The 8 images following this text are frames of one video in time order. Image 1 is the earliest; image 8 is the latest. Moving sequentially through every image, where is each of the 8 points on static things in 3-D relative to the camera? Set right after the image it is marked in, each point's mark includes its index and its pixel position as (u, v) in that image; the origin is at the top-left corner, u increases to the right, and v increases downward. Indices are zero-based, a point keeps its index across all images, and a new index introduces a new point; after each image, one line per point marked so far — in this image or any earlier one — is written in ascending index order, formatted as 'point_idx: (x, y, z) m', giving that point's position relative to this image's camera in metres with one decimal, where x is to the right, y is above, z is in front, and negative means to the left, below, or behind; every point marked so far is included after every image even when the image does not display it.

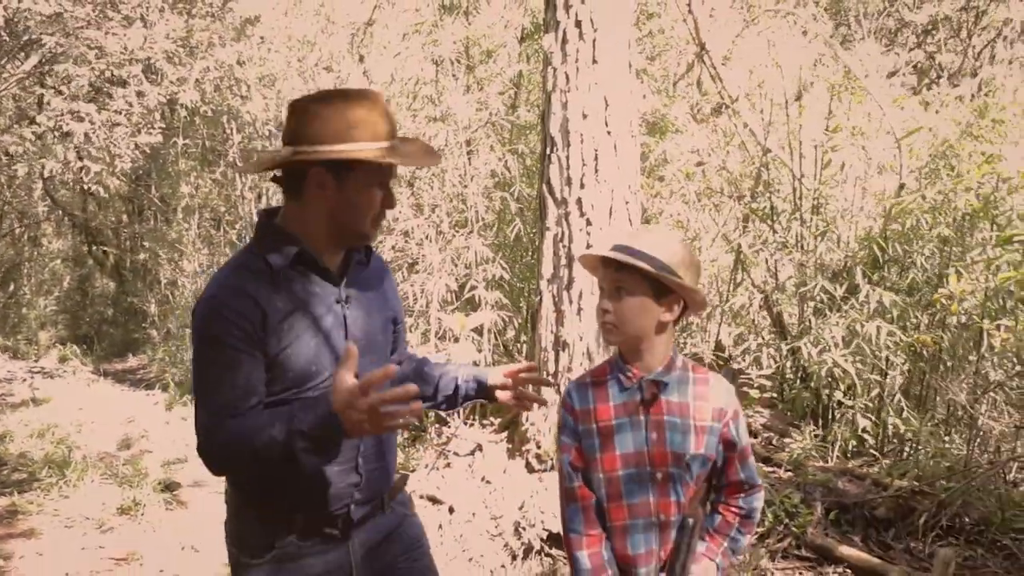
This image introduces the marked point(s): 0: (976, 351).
0: (+2.3, -0.3, +4.3) m
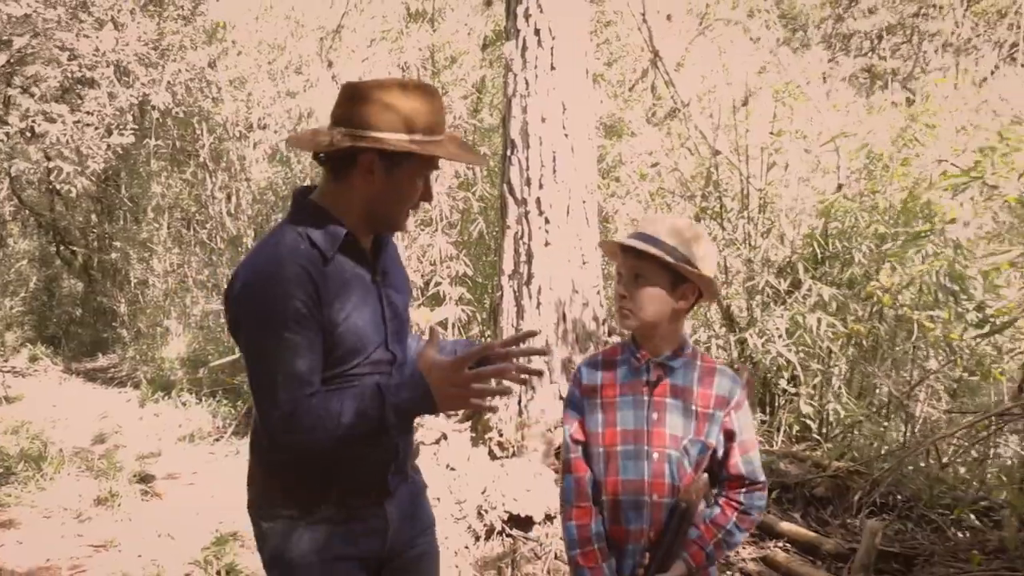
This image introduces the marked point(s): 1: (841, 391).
0: (+2.1, -0.3, +4.6) m
1: (+1.8, -0.6, +4.8) m
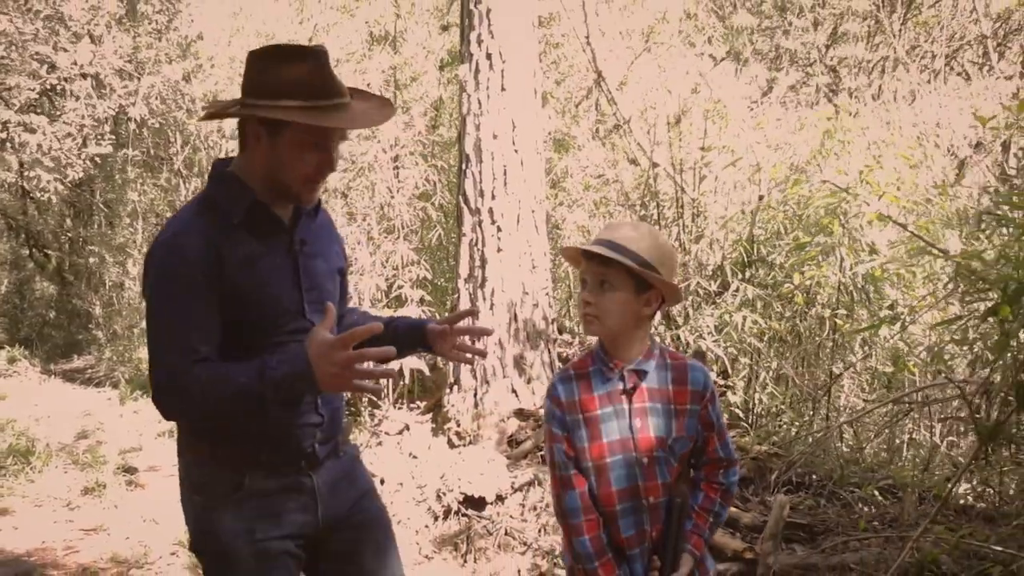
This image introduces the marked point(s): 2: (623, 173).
0: (+1.8, -0.3, +5.1) m
1: (+1.5, -0.6, +5.3) m
2: (+0.7, +0.8, +5.8) m
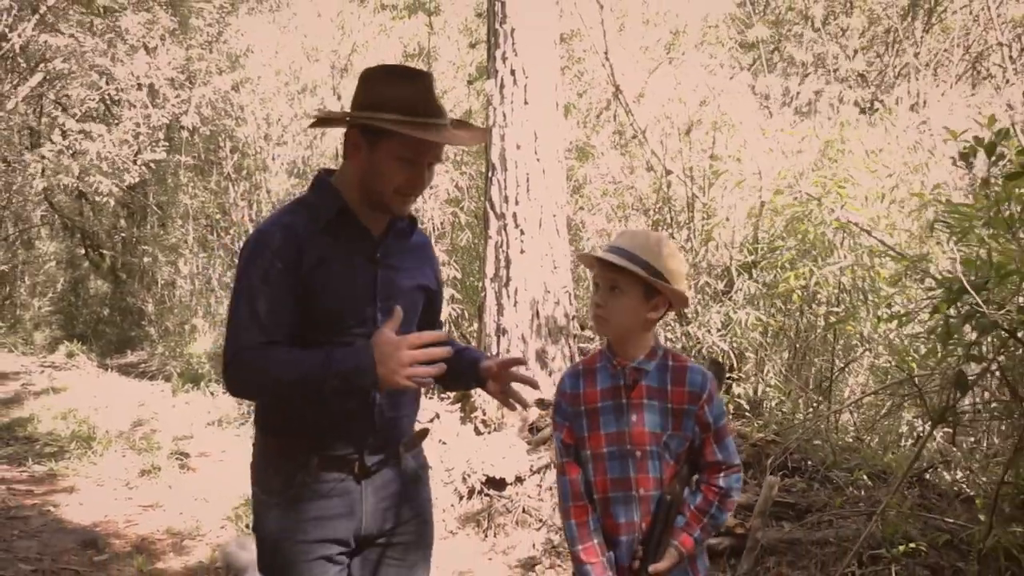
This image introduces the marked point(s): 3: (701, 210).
0: (+1.9, -0.3, +5.5) m
1: (+1.7, -0.6, +5.6) m
2: (+0.9, +0.8, +6.2) m
3: (+1.3, +0.5, +5.9) m
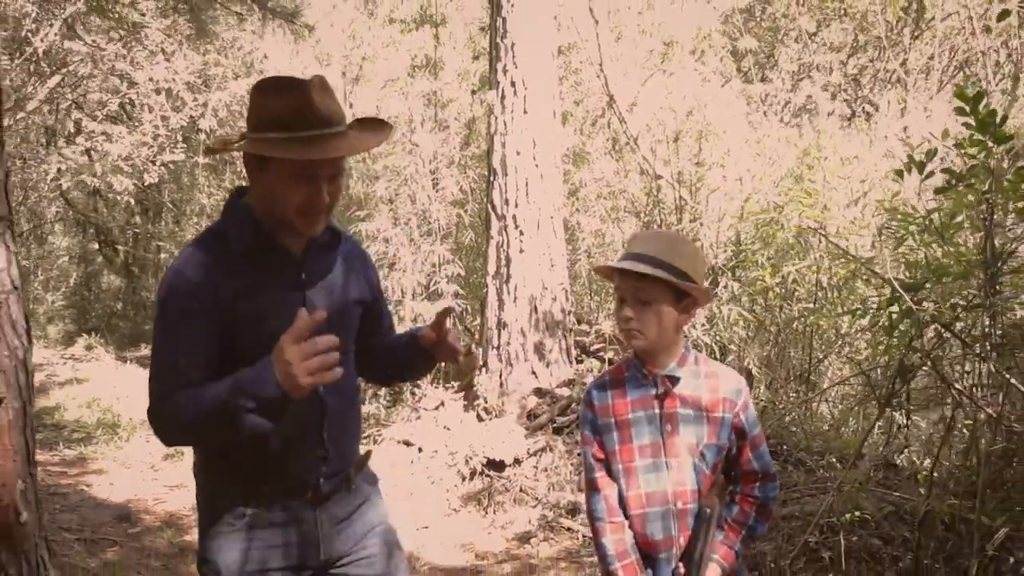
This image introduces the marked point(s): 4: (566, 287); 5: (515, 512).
0: (+1.9, -0.3, +5.9) m
1: (+1.7, -0.5, +6.1) m
2: (+0.9, +0.8, +6.6) m
3: (+1.3, +0.5, +6.3) m
4: (+0.4, 0.0, +6.5) m
5: (0.0, -1.4, +5.4) m
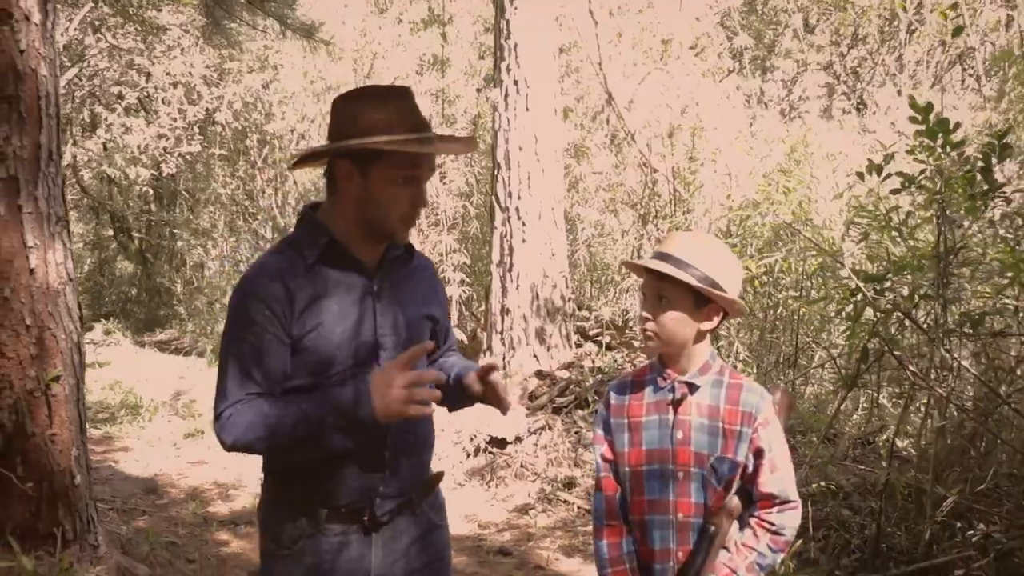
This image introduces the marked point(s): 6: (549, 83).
0: (+2.0, -0.2, +6.2) m
1: (+1.7, -0.5, +6.4) m
2: (+0.9, +0.9, +7.0) m
3: (+1.3, +0.6, +6.7) m
4: (+0.4, +0.1, +6.9) m
5: (0.0, -1.3, +5.8) m
6: (+0.3, +1.6, +6.8) m
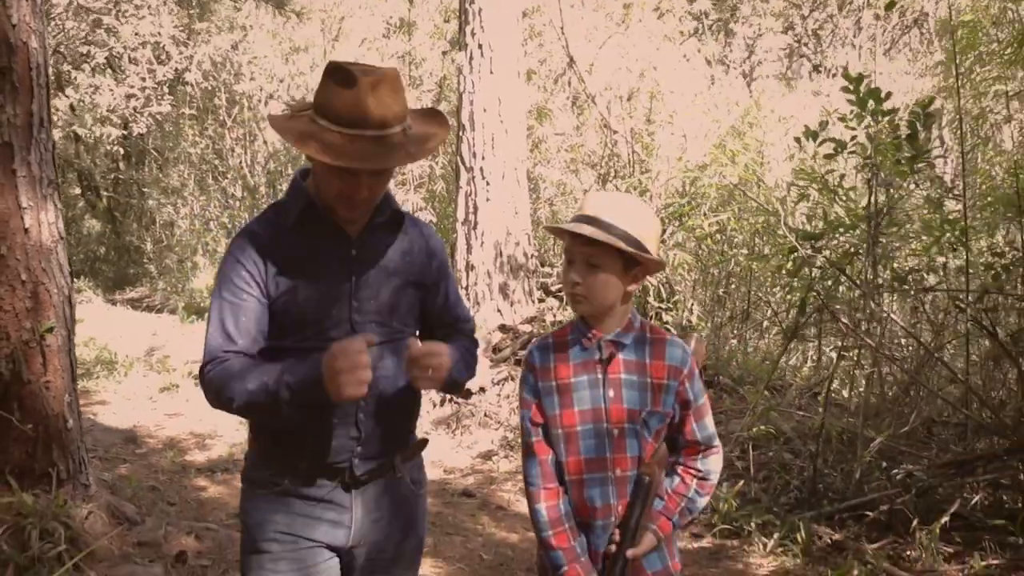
0: (+1.7, +0.1, +6.6) m
1: (+1.4, -0.1, +6.8) m
2: (+0.6, +1.2, +7.2) m
3: (+1.0, +1.0, +6.9) m
4: (+0.1, +0.4, +7.2) m
5: (-0.2, -1.0, +6.1) m
6: (0.0, +1.9, +7.0) m
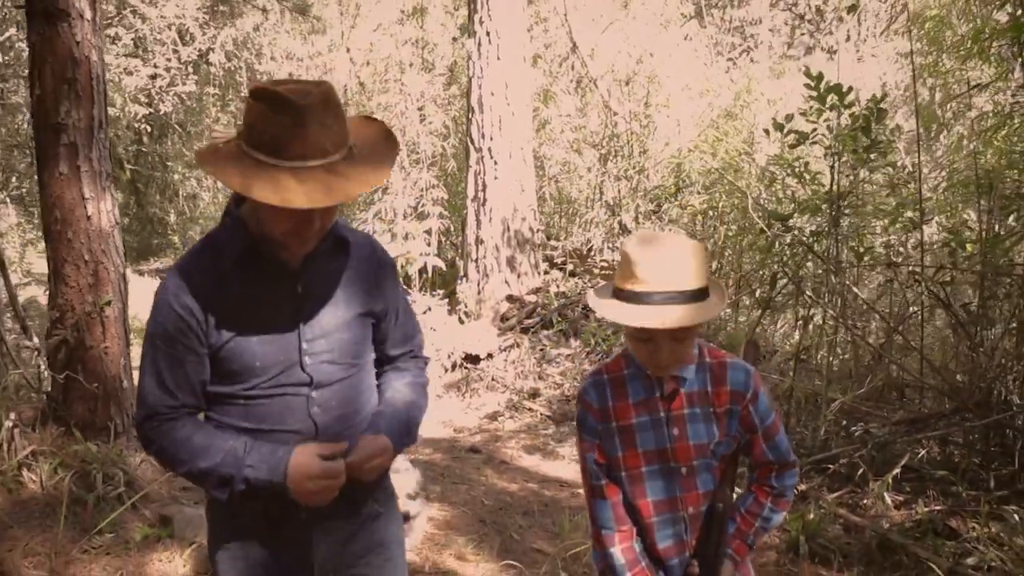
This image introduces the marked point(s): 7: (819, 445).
0: (+1.7, +0.3, +7.0) m
1: (+1.5, +0.1, +7.2) m
2: (+0.7, +1.5, +7.6) m
3: (+1.1, +1.2, +7.4) m
4: (+0.2, +0.7, +7.6) m
5: (-0.2, -0.8, +6.6) m
6: (+0.1, +2.1, +7.4) m
7: (+1.7, -0.9, +4.8) m
